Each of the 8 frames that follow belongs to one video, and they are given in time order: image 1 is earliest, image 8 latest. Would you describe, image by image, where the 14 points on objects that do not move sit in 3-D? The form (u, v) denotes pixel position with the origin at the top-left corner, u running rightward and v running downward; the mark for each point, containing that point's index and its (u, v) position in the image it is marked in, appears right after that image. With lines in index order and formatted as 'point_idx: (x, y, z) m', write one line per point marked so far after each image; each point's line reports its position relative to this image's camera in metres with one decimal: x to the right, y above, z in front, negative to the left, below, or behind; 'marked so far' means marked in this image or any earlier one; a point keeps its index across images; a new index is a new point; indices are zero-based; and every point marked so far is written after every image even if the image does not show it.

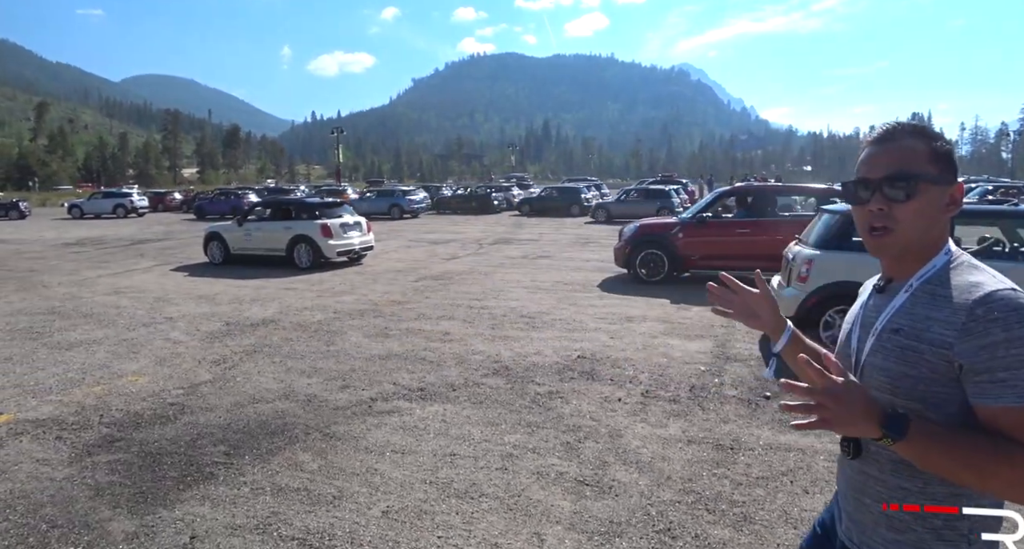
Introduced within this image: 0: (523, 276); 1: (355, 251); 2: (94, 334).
0: (+0.3, -0.1, +15.4) m
1: (-4.8, +0.7, +17.9) m
2: (-7.1, -1.0, +10.1) m
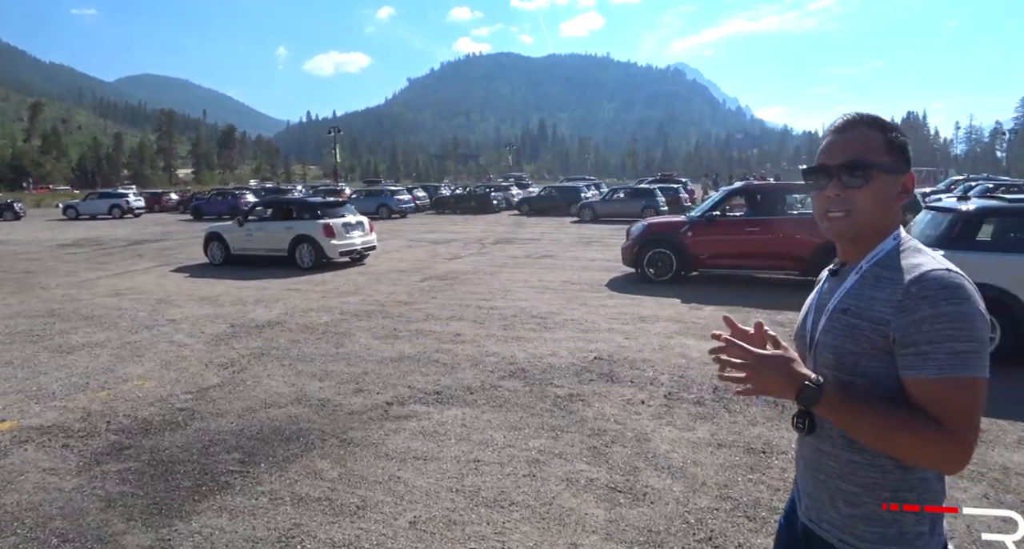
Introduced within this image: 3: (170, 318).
0: (+0.5, -0.1, +15.2) m
1: (-4.6, +0.7, +17.7) m
2: (-7.0, -1.0, +9.8) m
3: (-6.4, -0.8, +11.1) m
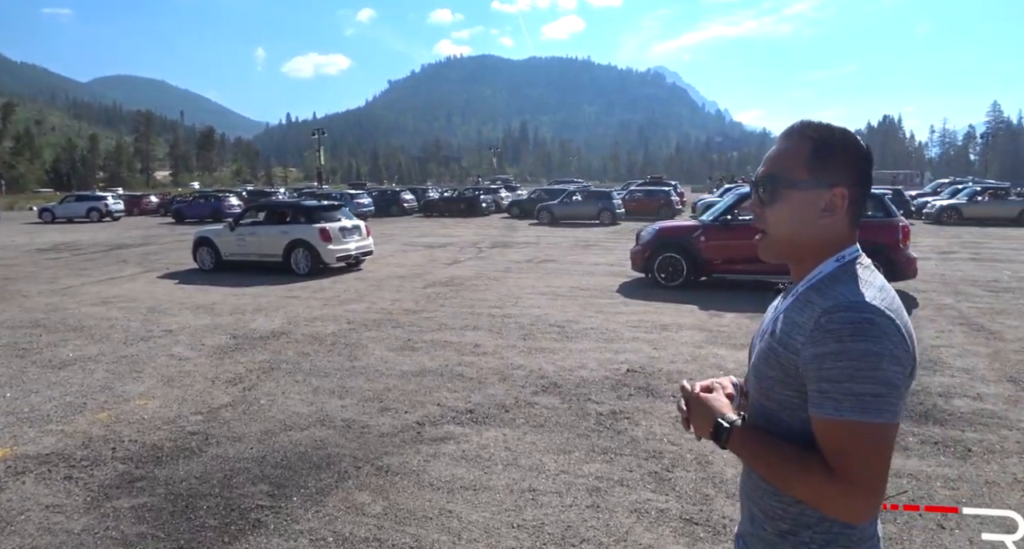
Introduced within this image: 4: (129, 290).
0: (+0.6, -0.2, +14.8) m
1: (-4.6, +0.6, +17.1) m
2: (-6.6, -1.2, +9.2) m
3: (-6.1, -1.0, +10.4) m
4: (-9.4, -0.4, +14.5) m
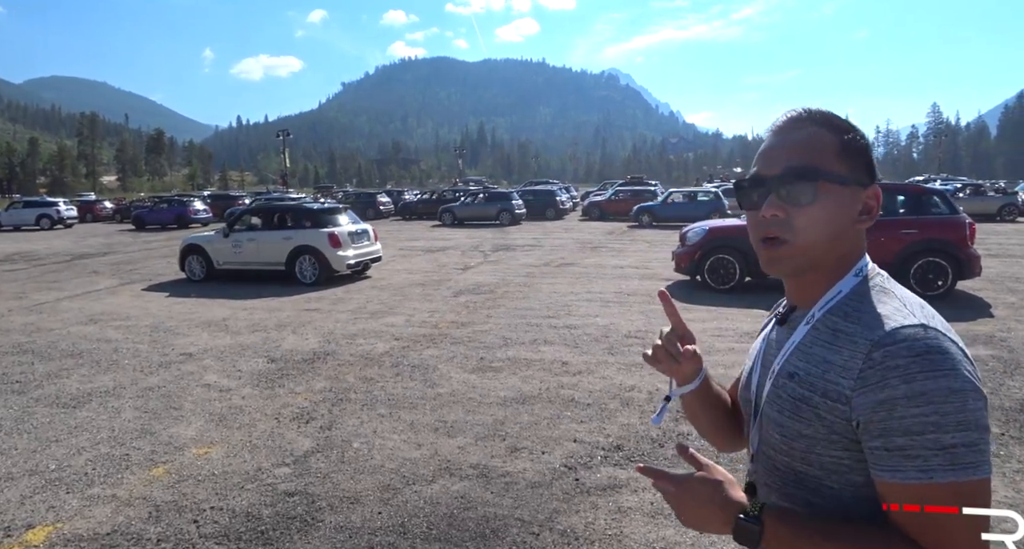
0: (+1.4, -0.3, +13.8) m
1: (-3.9, +0.3, +15.7) m
2: (-5.4, -1.4, +7.7) m
3: (-5.0, -1.2, +9.0) m
4: (-8.6, -0.7, +12.8) m
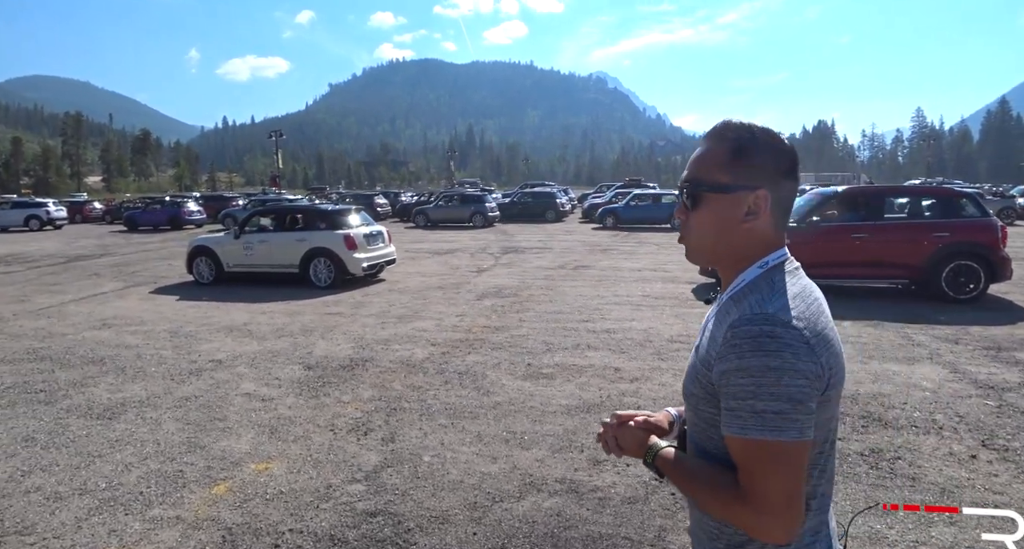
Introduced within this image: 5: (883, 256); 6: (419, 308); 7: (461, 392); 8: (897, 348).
0: (+1.9, -0.4, +13.6) m
1: (-3.4, +0.3, +15.4) m
2: (-4.7, -1.5, +7.3) m
3: (-4.3, -1.2, +8.6) m
4: (-8.1, -0.8, +12.3) m
5: (+8.1, +0.3, +12.9) m
6: (-1.9, -0.7, +11.8) m
7: (-0.6, -1.4, +7.0) m
8: (+6.0, -1.2, +9.2) m
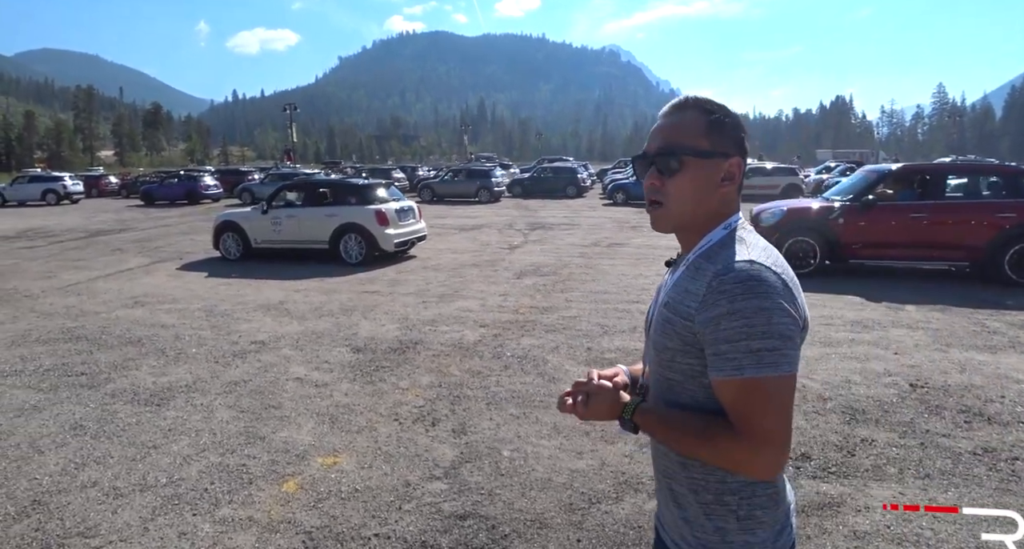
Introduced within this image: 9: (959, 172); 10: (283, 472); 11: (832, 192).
0: (+2.8, +0.1, +13.1) m
1: (-2.6, +0.9, +14.9) m
2: (-4.0, -1.2, +6.9) m
3: (-3.6, -0.9, +8.2) m
4: (-7.2, -0.3, +12.0) m
5: (+8.9, +0.7, +12.3) m
6: (-1.1, -0.3, +11.4) m
7: (+0.1, -1.2, +6.6) m
8: (+6.8, -0.9, +8.6) m
9: (+9.4, +2.2, +12.4) m
10: (-1.8, -1.6, +4.7) m
11: (+7.5, +1.9, +13.7) m
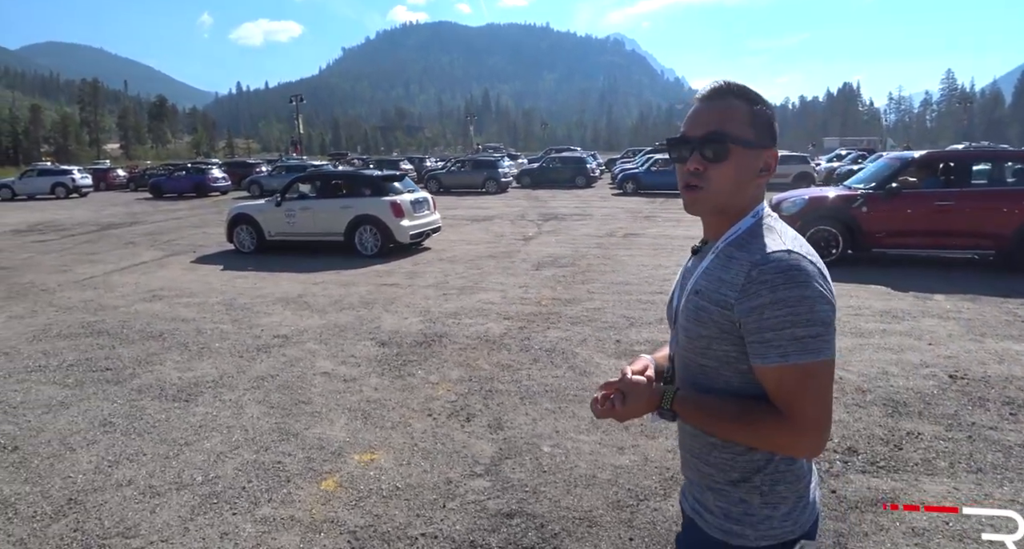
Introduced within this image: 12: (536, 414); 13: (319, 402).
0: (+3.2, +0.3, +12.9) m
1: (-2.2, +1.1, +14.8) m
2: (-3.6, -1.1, +6.9) m
3: (-3.2, -0.8, +8.1) m
4: (-6.8, -0.1, +11.9) m
5: (+9.3, +1.0, +12.0) m
6: (-0.7, -0.1, +11.2) m
7: (+0.5, -1.1, +6.4) m
8: (+7.1, -0.7, +8.5) m
9: (+9.8, +2.4, +12.1) m
10: (-1.5, -1.5, +4.6) m
11: (+7.8, +2.2, +13.5) m
12: (+0.2, -1.3, +5.4) m
13: (-1.9, -1.3, +5.8) m
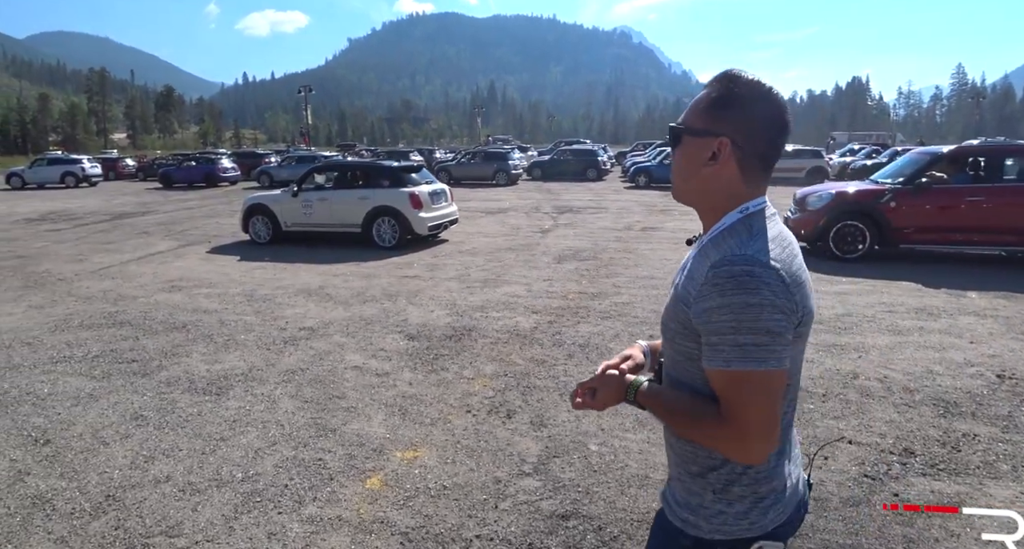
0: (+3.6, +0.4, +12.7) m
1: (-1.7, +1.2, +14.6) m
2: (-3.2, -1.0, +6.7) m
3: (-2.8, -0.7, +8.0) m
4: (-6.4, +0.1, +11.8) m
5: (+9.7, +1.0, +11.8) m
6: (-0.3, 0.0, +11.1) m
7: (+0.9, -1.0, +6.3) m
8: (+7.5, -0.7, +8.3) m
9: (+10.2, +2.5, +11.9) m
10: (-1.1, -1.4, +4.4) m
11: (+8.3, +2.2, +13.2) m
12: (+0.6, -1.2, +5.3) m
13: (-1.5, -1.2, +5.7) m
